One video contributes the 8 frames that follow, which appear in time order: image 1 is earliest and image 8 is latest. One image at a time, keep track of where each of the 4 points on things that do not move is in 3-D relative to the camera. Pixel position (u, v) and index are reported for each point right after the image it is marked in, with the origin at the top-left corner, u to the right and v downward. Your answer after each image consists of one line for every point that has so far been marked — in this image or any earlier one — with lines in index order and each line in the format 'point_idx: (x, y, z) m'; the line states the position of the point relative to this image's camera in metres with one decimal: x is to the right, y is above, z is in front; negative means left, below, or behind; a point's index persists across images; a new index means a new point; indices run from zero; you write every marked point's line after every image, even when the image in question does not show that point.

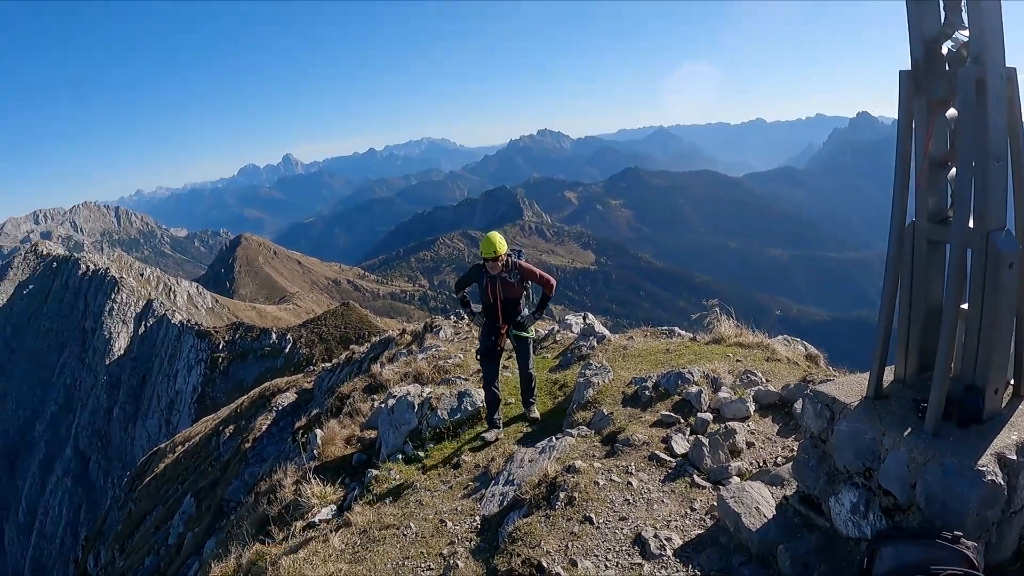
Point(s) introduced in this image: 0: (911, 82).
0: (+10.7, +5.5, +14.6) m
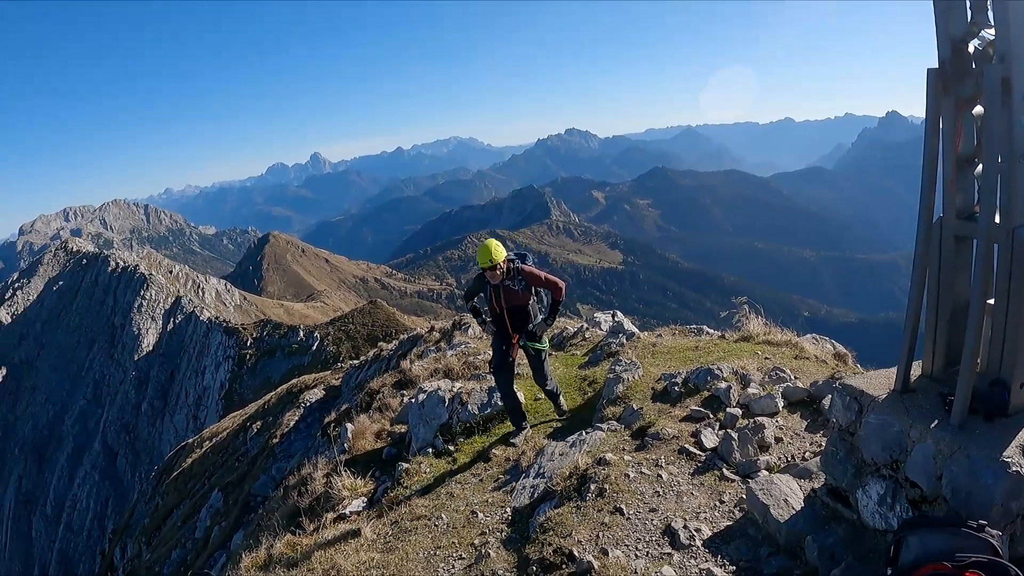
0: (+11.3, +5.7, +14.2) m
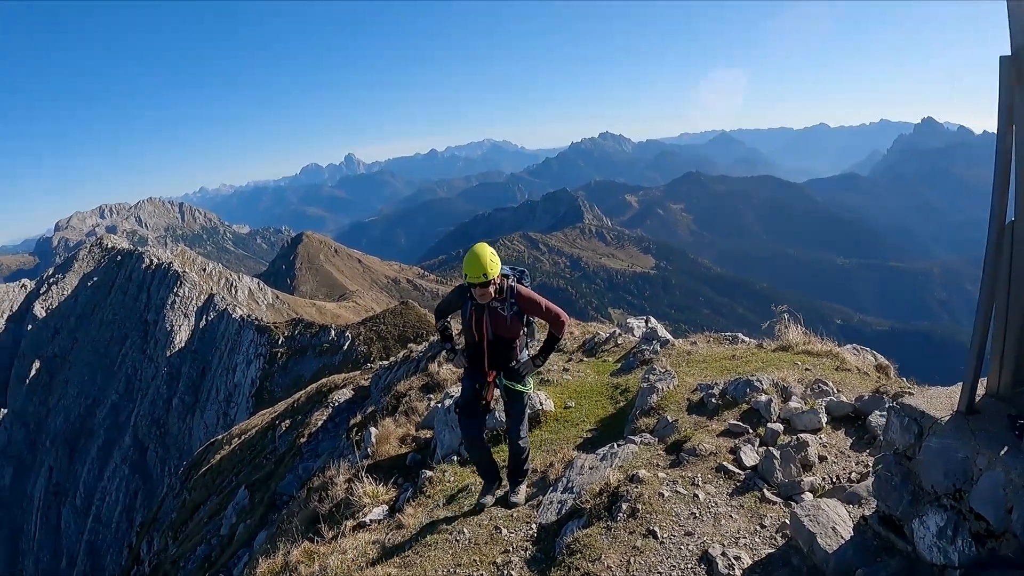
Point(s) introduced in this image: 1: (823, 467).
0: (+12.1, +5.4, +13.1) m
1: (+11.1, -6.4, +19.3) m
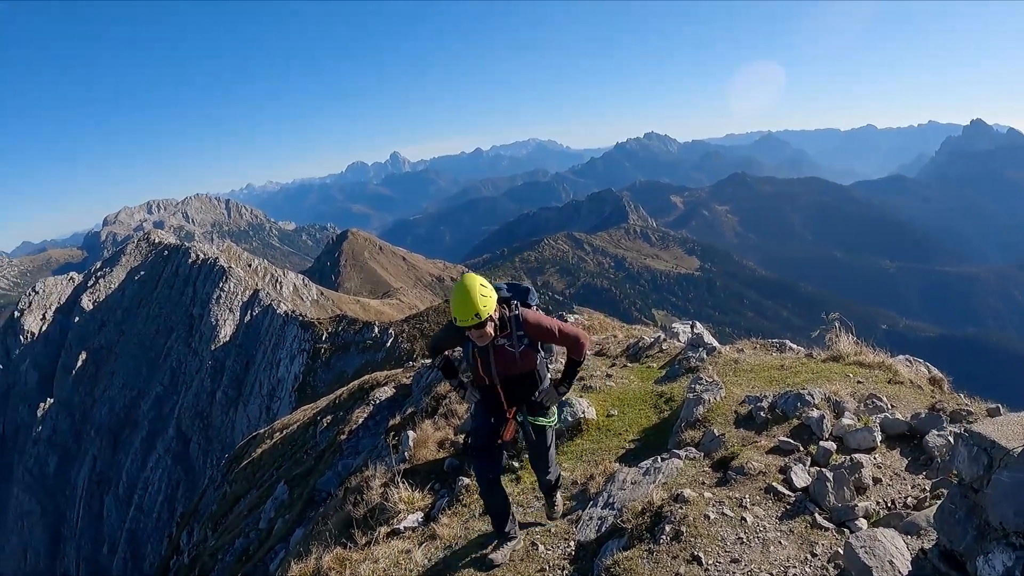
0: (+13.2, +5.0, +12.1) m
1: (+12.2, -6.8, +18.3) m
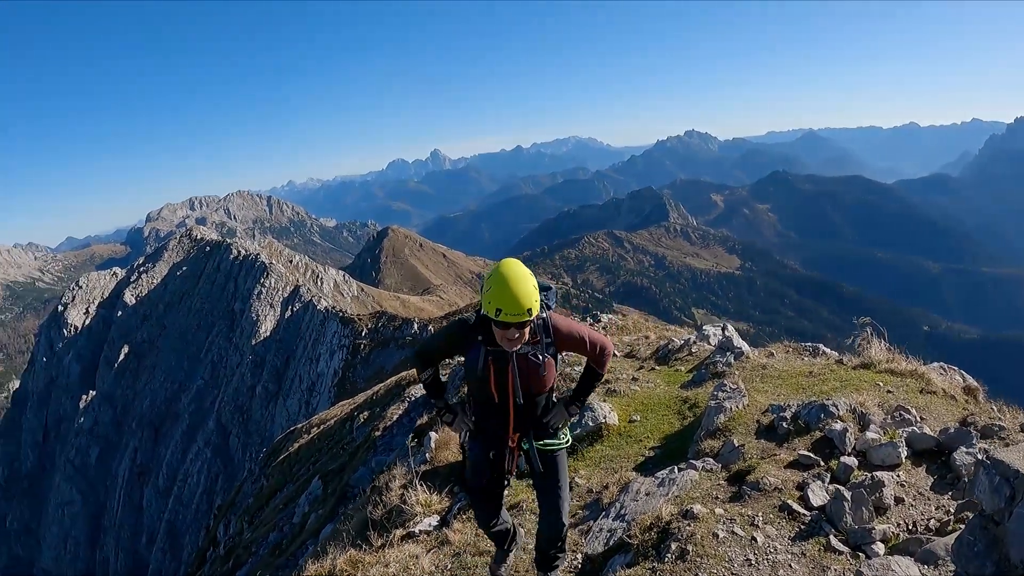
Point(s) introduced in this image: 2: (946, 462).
0: (+13.6, +4.5, +11.4) m
1: (+12.7, -7.1, +17.8) m
2: (+15.4, -6.1, +19.3) m
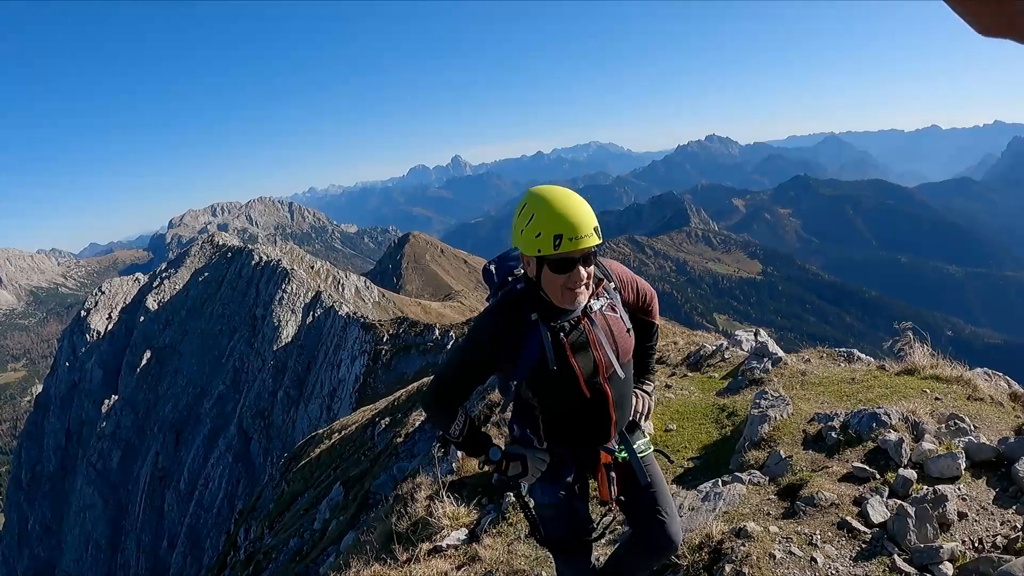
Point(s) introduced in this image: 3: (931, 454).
0: (+14.2, +4.6, +10.4) m
1: (+13.6, -7.2, +16.8) m
2: (+16.4, -6.2, +18.1) m
3: (+14.8, -5.9, +19.6) m
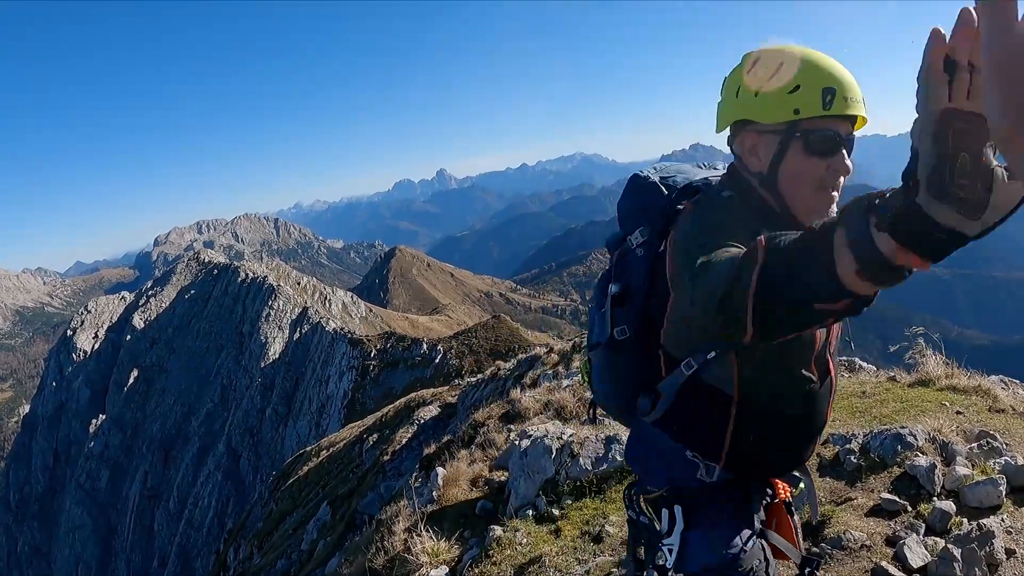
0: (+13.9, +4.6, +9.3) m
1: (+13.5, -7.4, +15.3) m
2: (+16.4, -6.4, +16.7) m
3: (+14.8, -6.2, +18.1) m
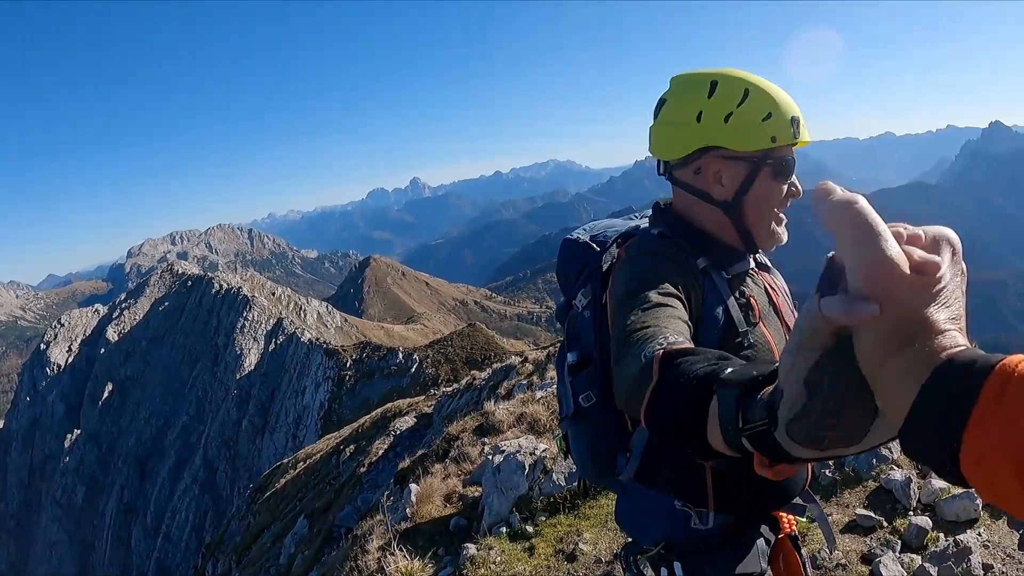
0: (+13.4, +4.3, +9.5) m
1: (+12.9, -7.7, +15.3) m
2: (+15.7, -6.7, +16.8) m
3: (+14.1, -6.6, +18.2) m
